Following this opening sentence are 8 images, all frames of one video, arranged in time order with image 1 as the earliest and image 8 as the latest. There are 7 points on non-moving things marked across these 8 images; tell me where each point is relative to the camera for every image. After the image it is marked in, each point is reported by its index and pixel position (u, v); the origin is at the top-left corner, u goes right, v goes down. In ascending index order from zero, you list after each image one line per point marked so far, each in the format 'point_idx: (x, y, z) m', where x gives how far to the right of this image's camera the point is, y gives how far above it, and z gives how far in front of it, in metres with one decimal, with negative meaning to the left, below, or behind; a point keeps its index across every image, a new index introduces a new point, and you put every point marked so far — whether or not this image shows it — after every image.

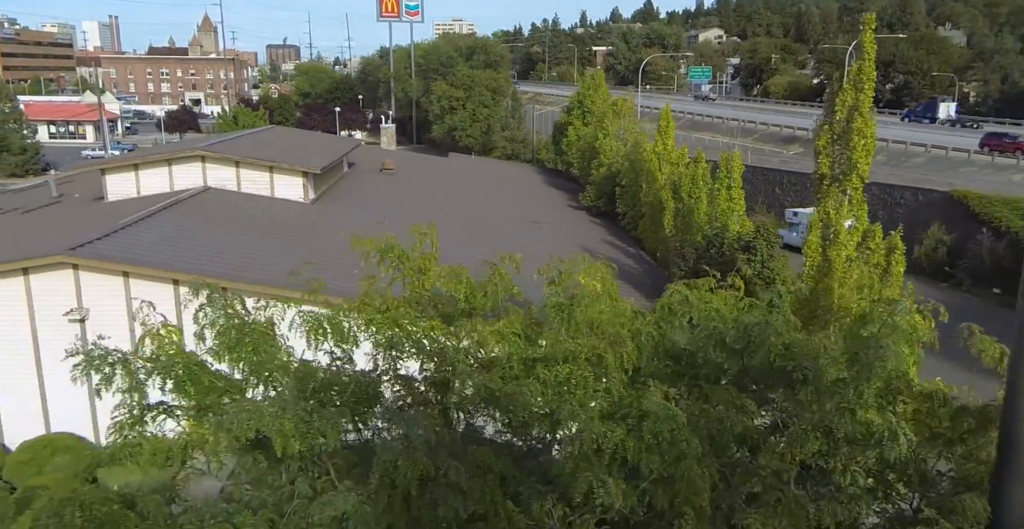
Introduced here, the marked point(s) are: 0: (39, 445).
0: (-8.6, -3.3, +13.7) m
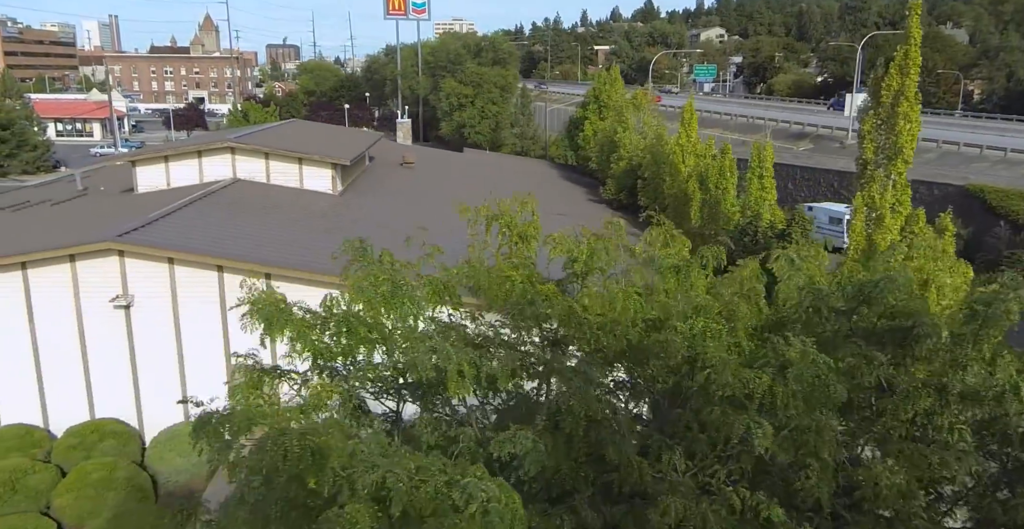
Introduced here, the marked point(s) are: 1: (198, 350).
0: (-7.8, -3.0, +13.8) m
1: (-6.0, -1.6, +14.4) m
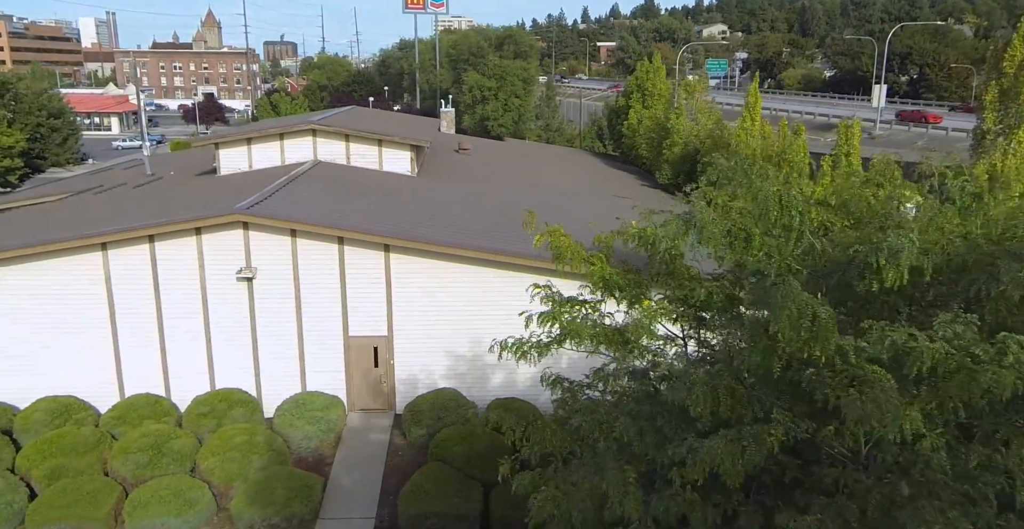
0: (-5.6, -2.5, +14.2) m
1: (-3.8, -1.1, +14.8) m
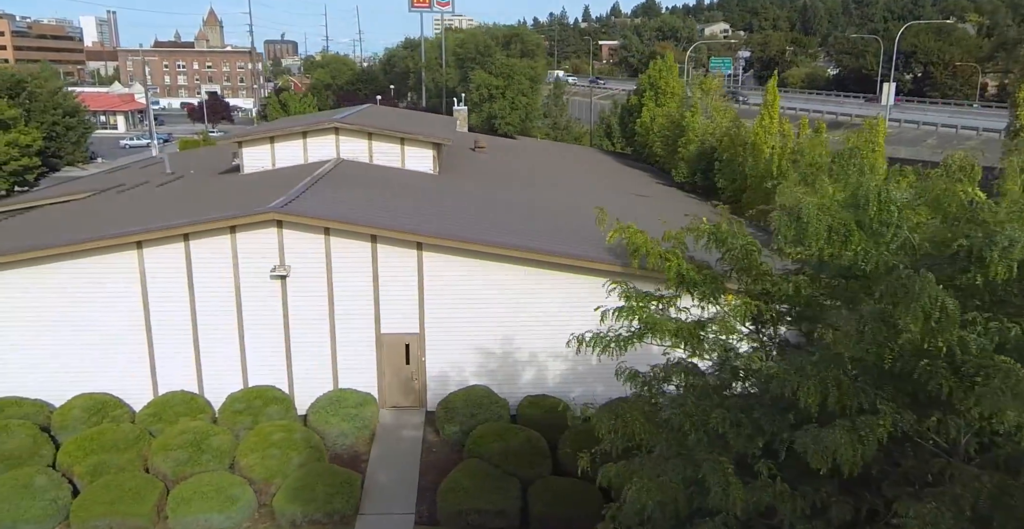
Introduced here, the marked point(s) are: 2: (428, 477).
0: (-5.0, -2.5, +14.2) m
1: (-3.2, -1.0, +14.9) m
2: (-1.5, -3.7, +13.1) m
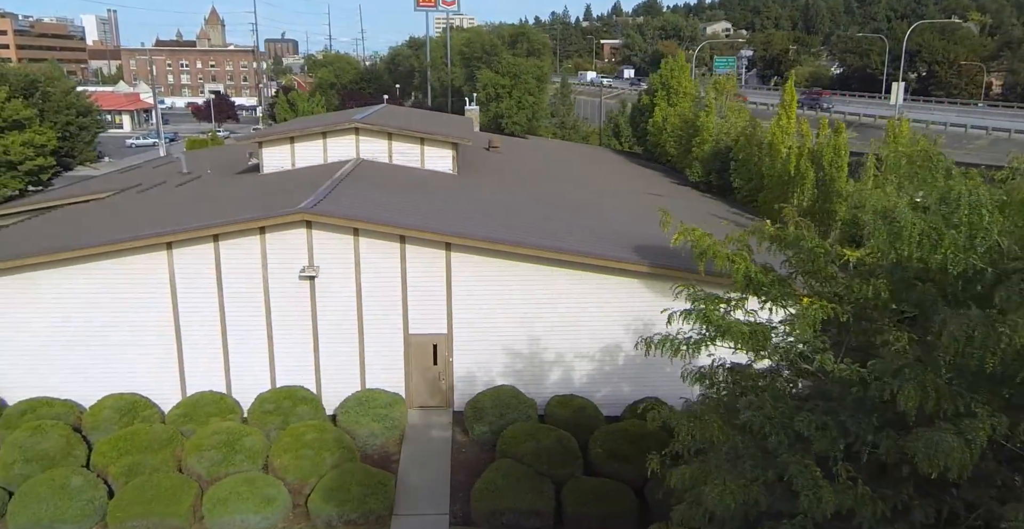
0: (-4.4, -2.5, +14.3) m
1: (-2.6, -1.0, +14.9) m
2: (-0.9, -3.7, +13.2) m
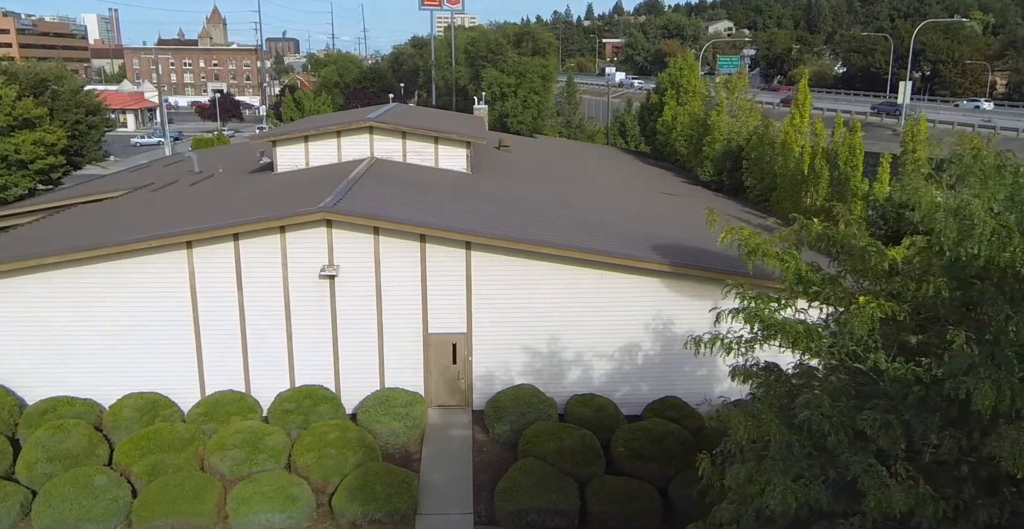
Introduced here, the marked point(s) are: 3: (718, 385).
0: (-4.0, -2.5, +14.2) m
1: (-2.2, -1.0, +14.8) m
2: (-0.5, -3.7, +13.1) m
3: (+4.3, -2.5, +15.5) m
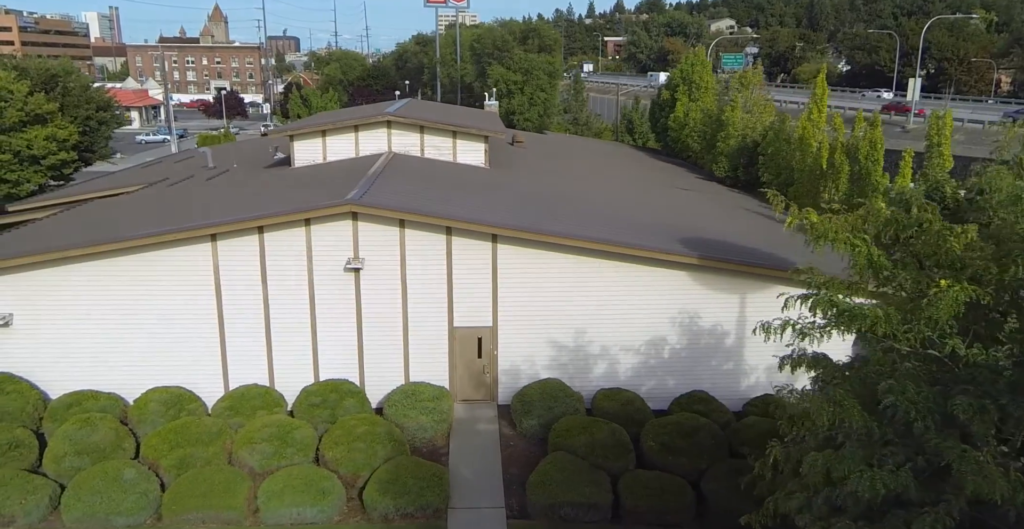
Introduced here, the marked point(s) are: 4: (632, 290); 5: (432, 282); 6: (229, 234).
0: (-3.5, -2.3, +14.1) m
1: (-1.7, -0.9, +14.7) m
2: (0.0, -3.6, +13.0) m
3: (+4.8, -2.4, +15.4) m
4: (+2.4, -0.5, +14.9) m
5: (-1.6, -0.3, +14.6) m
6: (-5.3, +0.6, +14.1) m
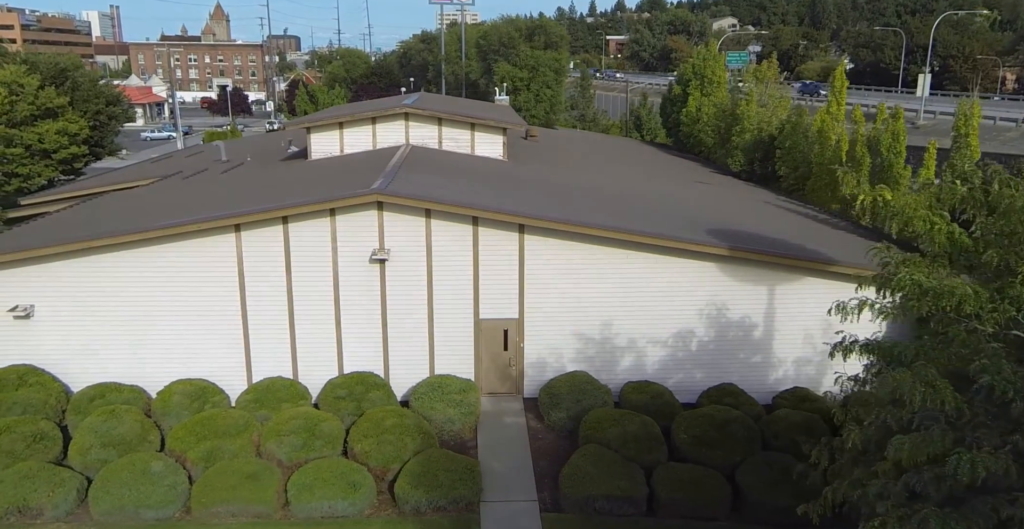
0: (-3.0, -2.2, +13.9) m
1: (-1.2, -0.7, +14.6) m
2: (+0.5, -3.4, +12.9) m
3: (+5.3, -2.2, +15.2) m
4: (+2.9, -0.3, +14.7) m
5: (-1.0, -0.2, +14.4) m
6: (-4.8, +0.7, +13.9) m
